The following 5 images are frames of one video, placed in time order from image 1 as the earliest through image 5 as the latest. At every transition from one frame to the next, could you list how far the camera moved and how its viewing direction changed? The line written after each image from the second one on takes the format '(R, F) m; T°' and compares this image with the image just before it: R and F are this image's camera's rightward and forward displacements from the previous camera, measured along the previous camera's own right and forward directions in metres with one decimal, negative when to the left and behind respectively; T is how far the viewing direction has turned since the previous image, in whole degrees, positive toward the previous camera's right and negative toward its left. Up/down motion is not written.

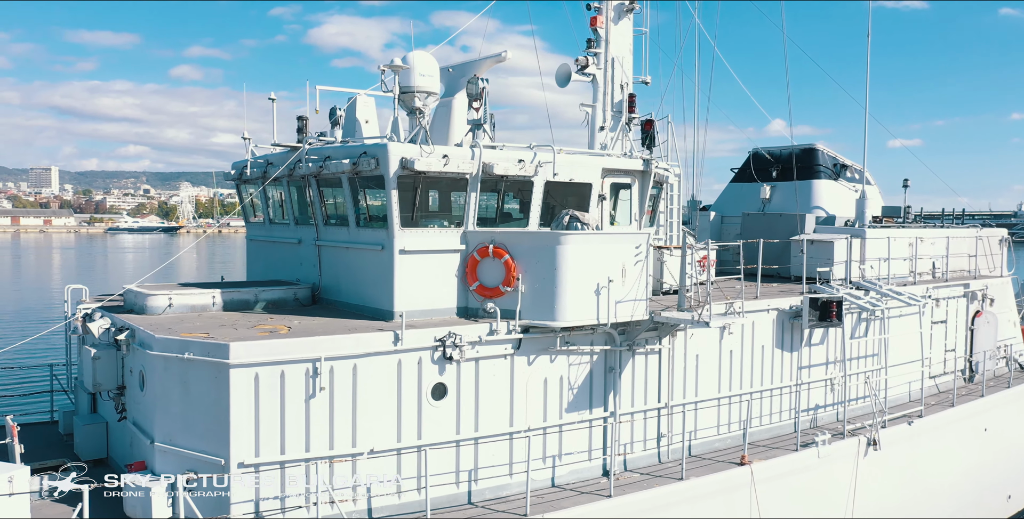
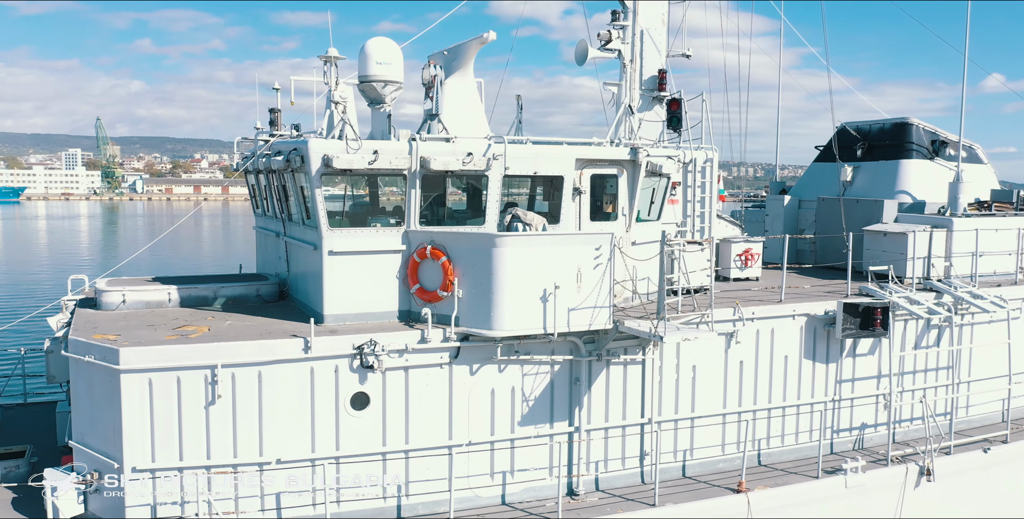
(+2.7, +1.1) m; -12°
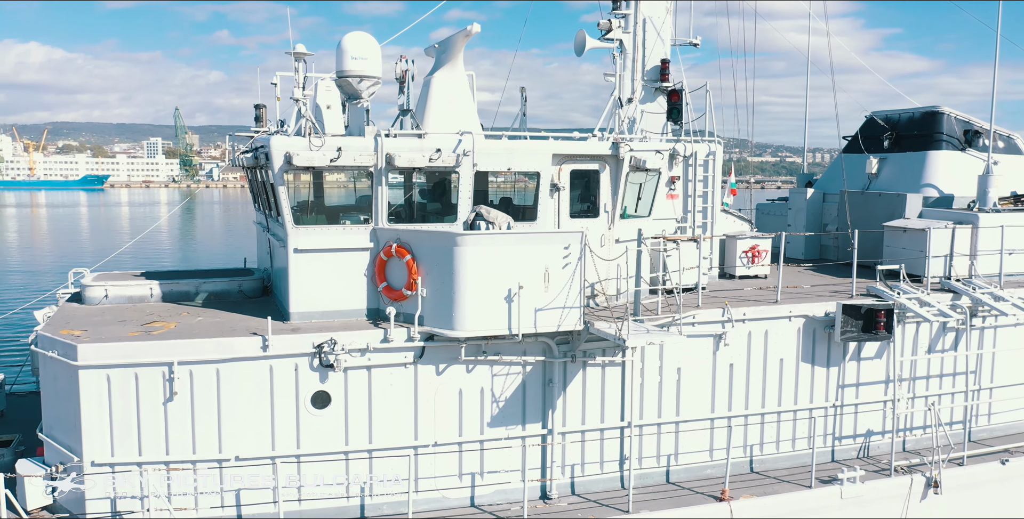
(+1.1, +0.3) m; -4°
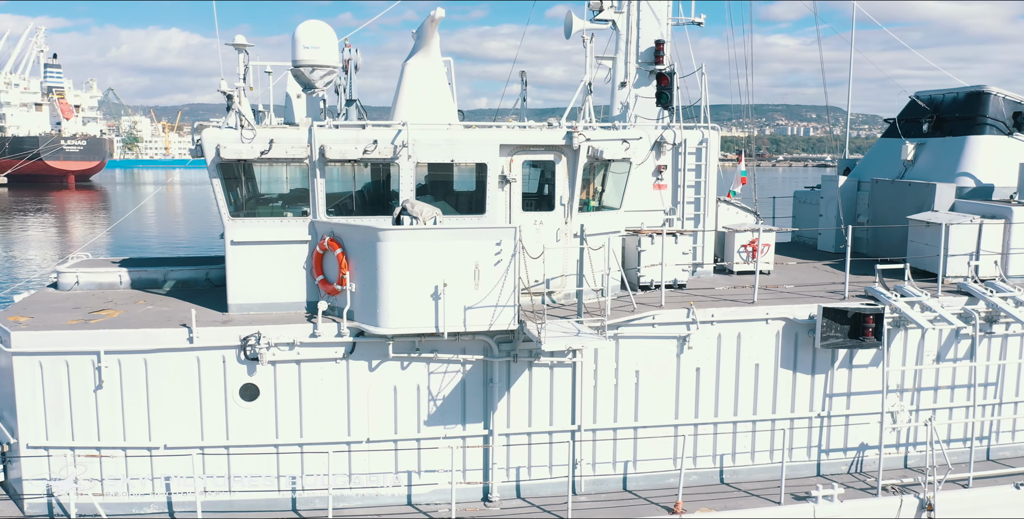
(+2.0, +0.5) m; -7°
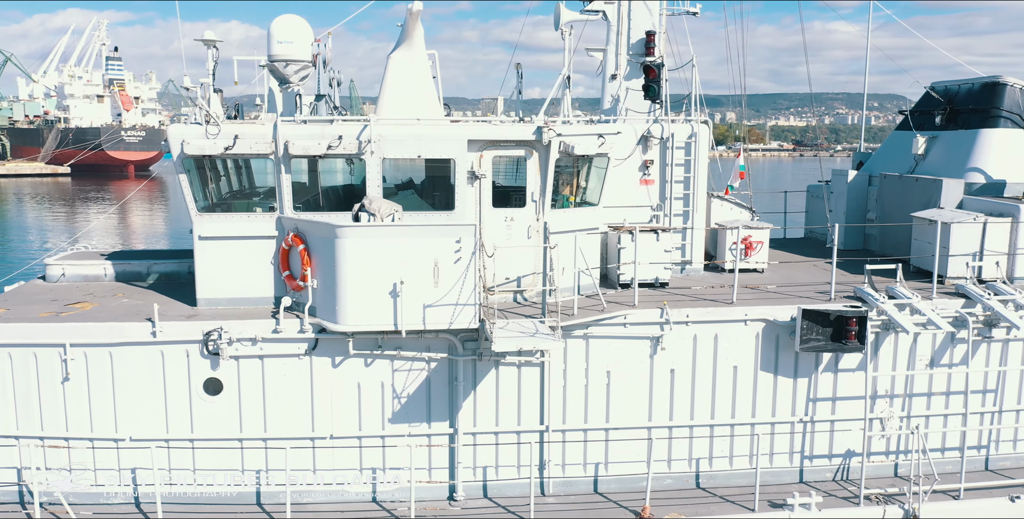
(+1.0, +0.2) m; -3°
